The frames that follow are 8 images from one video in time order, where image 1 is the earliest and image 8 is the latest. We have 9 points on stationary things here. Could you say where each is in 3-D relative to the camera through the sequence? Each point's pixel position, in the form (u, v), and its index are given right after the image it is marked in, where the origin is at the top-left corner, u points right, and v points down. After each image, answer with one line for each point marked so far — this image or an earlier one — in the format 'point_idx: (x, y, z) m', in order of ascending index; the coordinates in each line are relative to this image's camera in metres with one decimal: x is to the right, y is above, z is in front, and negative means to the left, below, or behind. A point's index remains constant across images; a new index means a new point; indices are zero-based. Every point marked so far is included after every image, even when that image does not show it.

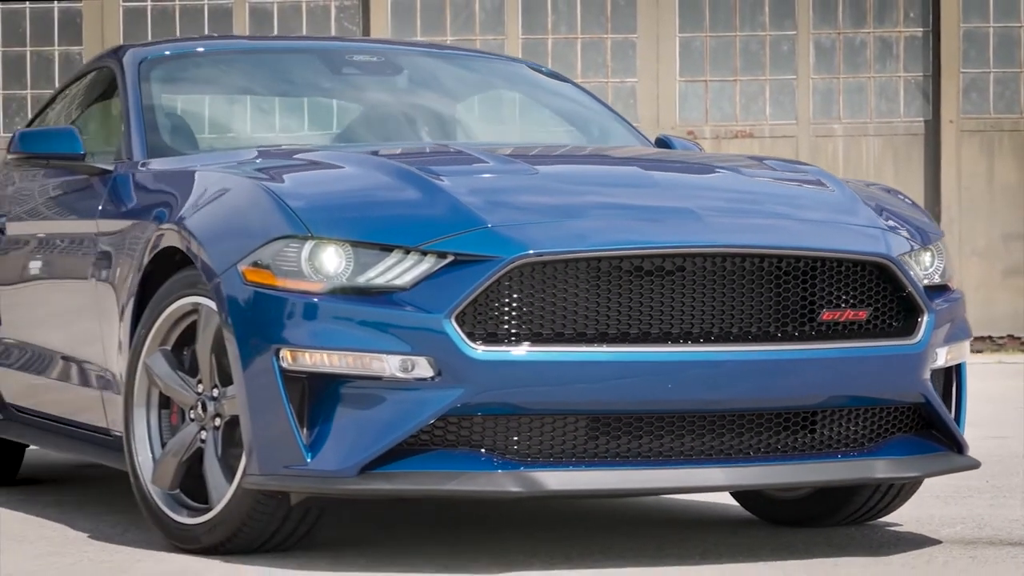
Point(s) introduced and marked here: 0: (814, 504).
0: (+0.8, -0.6, +5.4) m
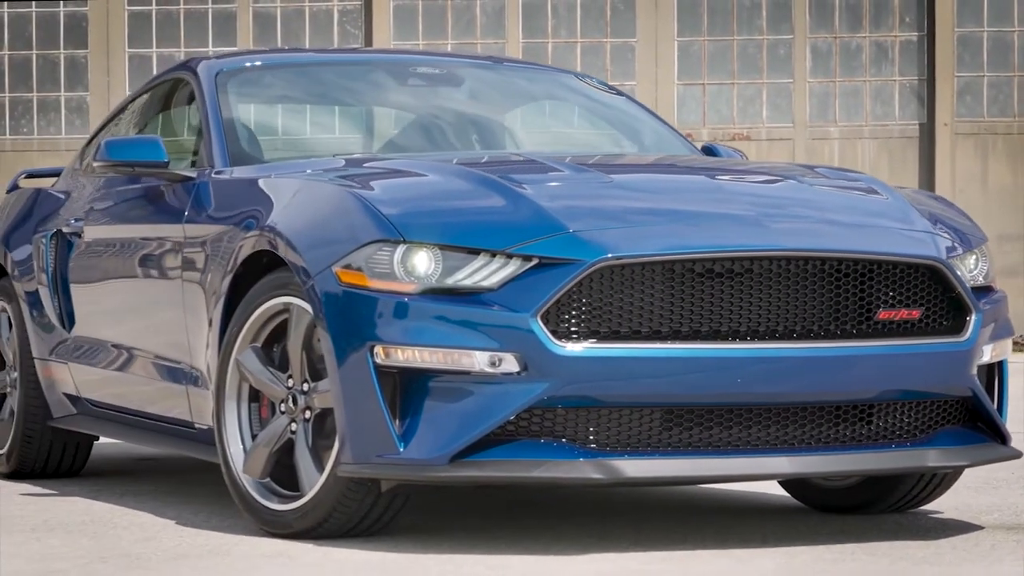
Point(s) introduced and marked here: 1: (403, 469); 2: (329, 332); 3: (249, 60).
0: (+1.0, -0.6, +5.7) m
1: (-0.3, -0.4, +4.9) m
2: (-0.5, -0.1, +5.0) m
3: (-0.9, +0.8, +6.6) m
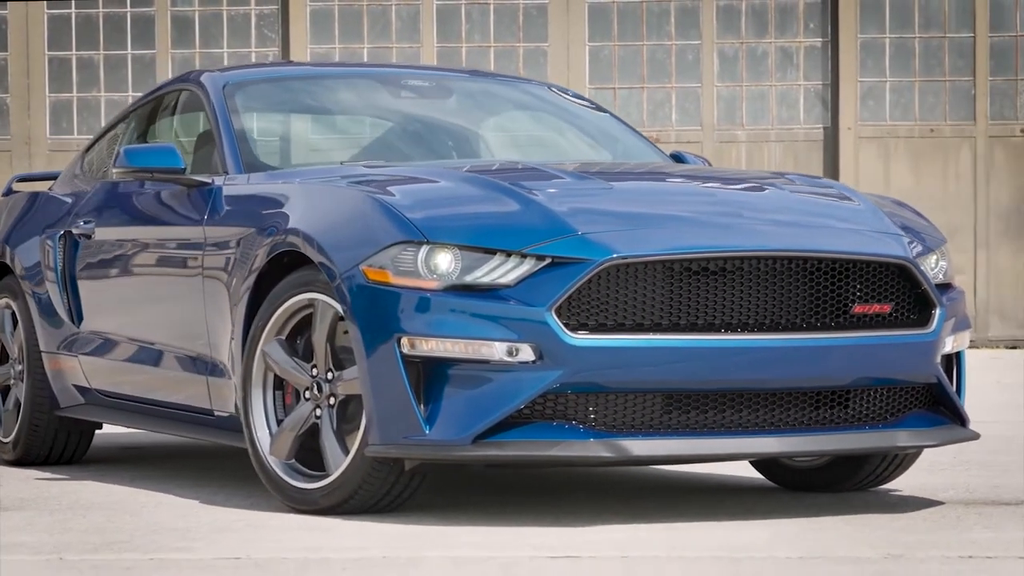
0: (+1.0, -0.6, +6.2) m
1: (-0.2, -0.4, +5.3) m
2: (-0.4, -0.1, +5.5) m
3: (-0.9, +0.8, +7.0) m
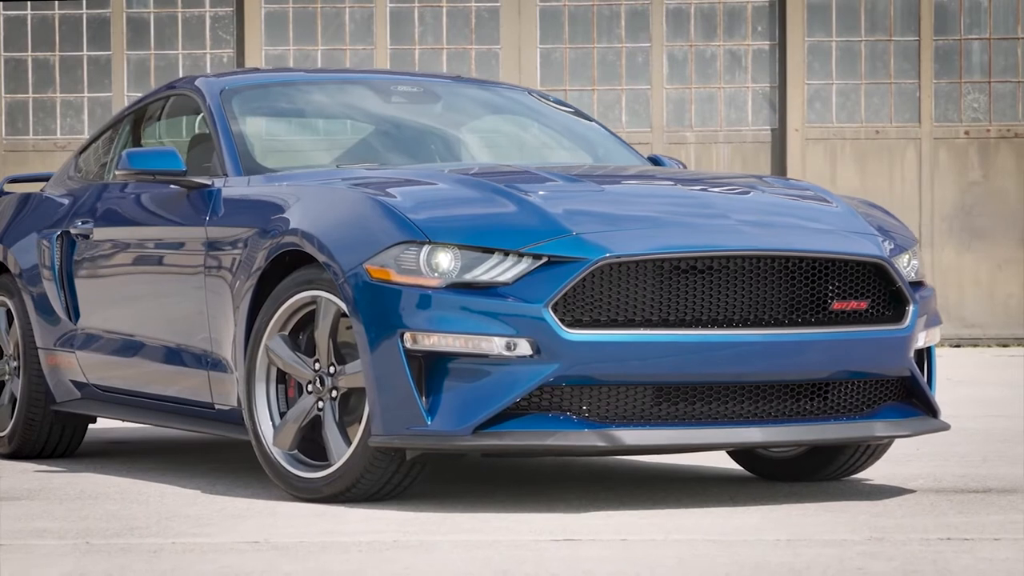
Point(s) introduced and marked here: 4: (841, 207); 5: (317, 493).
0: (+1.0, -0.6, +6.5) m
1: (-0.2, -0.4, +5.6) m
2: (-0.4, -0.1, +5.7) m
3: (-1.0, +0.8, +7.3) m
4: (+1.1, +0.3, +6.2) m
5: (-0.6, -0.6, +5.9) m
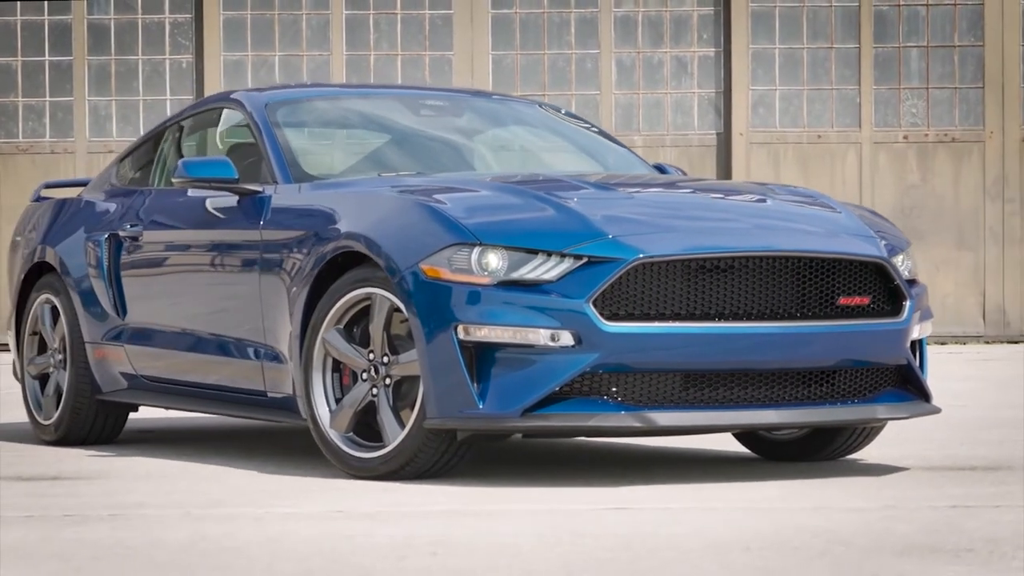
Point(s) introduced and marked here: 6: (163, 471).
0: (+1.1, -0.6, +7.2) m
1: (-0.1, -0.4, +6.2) m
2: (-0.3, -0.1, +6.3) m
3: (-0.9, +0.8, +7.8) m
4: (+1.2, +0.3, +6.9) m
5: (-0.5, -0.6, +6.5) m
6: (-1.2, -0.6, +6.9) m
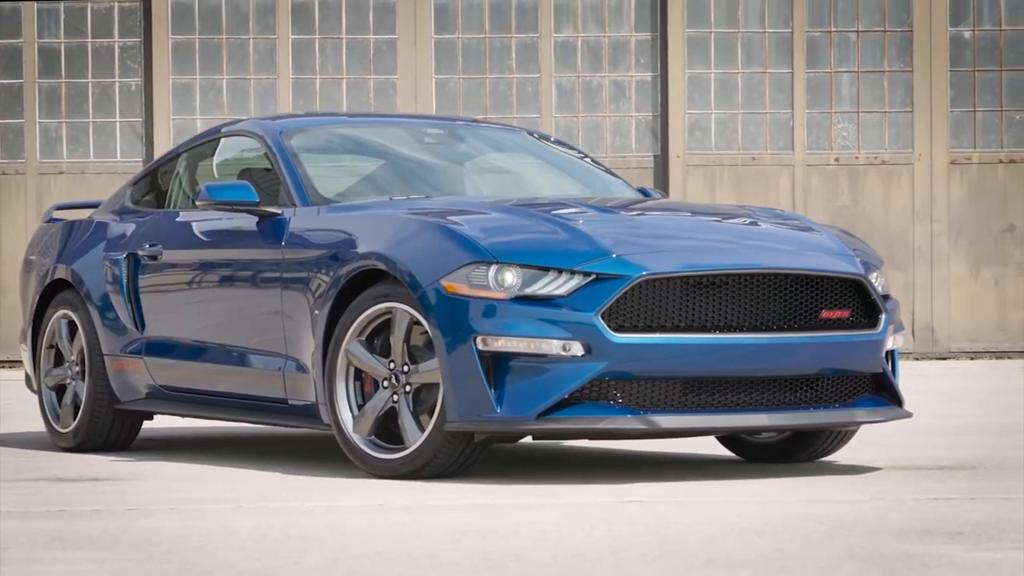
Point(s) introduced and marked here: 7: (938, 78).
0: (+1.1, -0.6, +7.8) m
1: (0.0, -0.5, +6.7) m
2: (-0.3, -0.1, +6.9) m
3: (-0.9, +0.7, +8.4) m
4: (+1.2, +0.2, +7.5) m
5: (-0.4, -0.7, +7.0) m
6: (-1.2, -0.7, +7.4) m
7: (+3.8, +1.9, +17.5) m
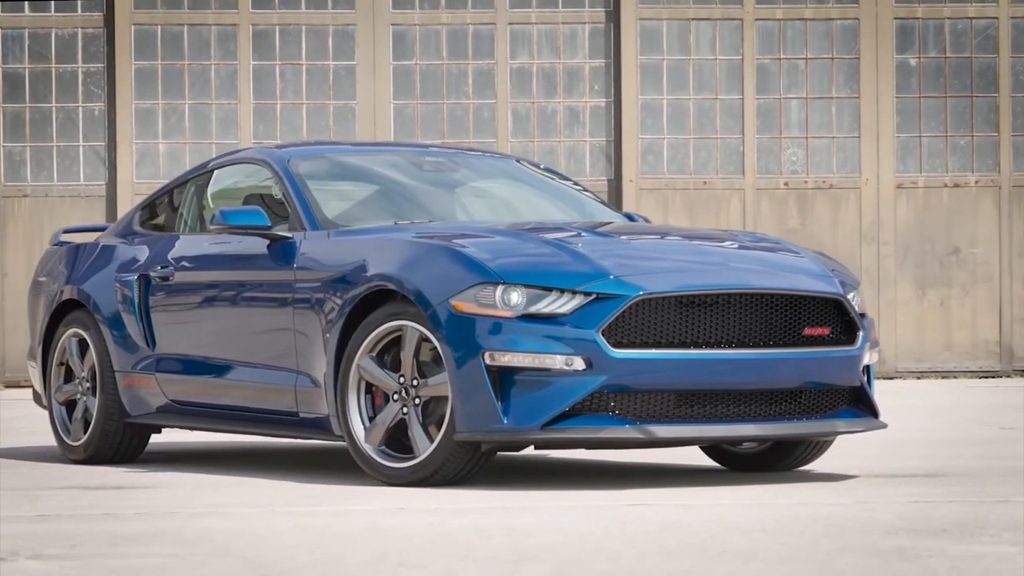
0: (+1.1, -0.7, +8.3) m
1: (0.0, -0.5, +7.2) m
2: (-0.2, -0.2, +7.3) m
3: (-1.0, +0.6, +8.8) m
4: (+1.2, +0.1, +8.0) m
5: (-0.4, -0.7, +7.5) m
6: (-1.2, -0.8, +7.8) m
7: (+3.4, +1.7, +18.1) m
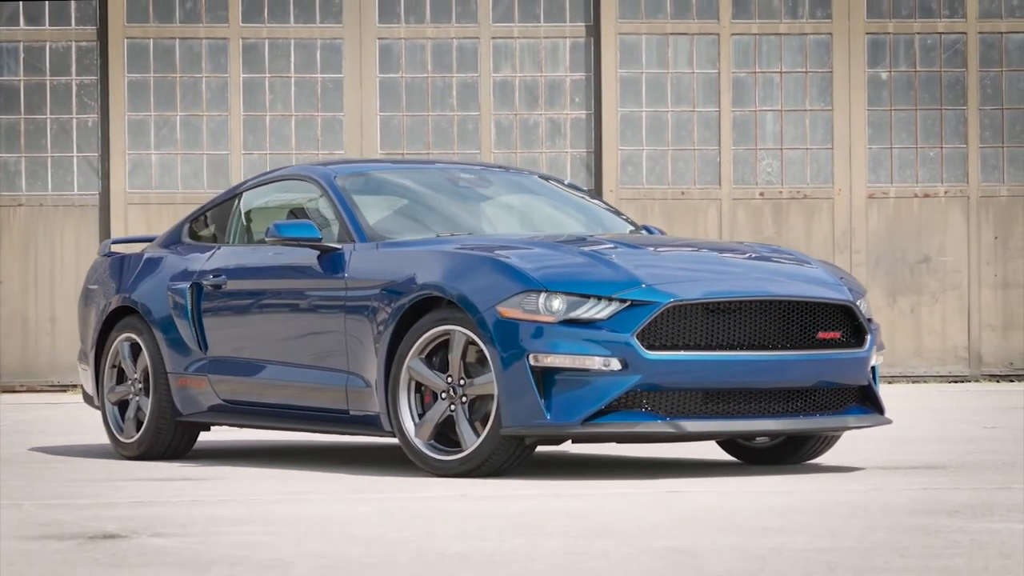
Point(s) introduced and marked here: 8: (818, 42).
0: (+1.2, -0.8, +9.0) m
1: (+0.1, -0.6, +7.9) m
2: (-0.1, -0.2, +8.0) m
3: (-0.8, +0.6, +9.5) m
4: (+1.3, +0.1, +8.7) m
5: (-0.2, -0.8, +8.1) m
6: (-1.0, -0.8, +8.4) m
7: (+3.4, +1.6, +18.8) m
8: (+3.0, +2.4, +18.9) m
